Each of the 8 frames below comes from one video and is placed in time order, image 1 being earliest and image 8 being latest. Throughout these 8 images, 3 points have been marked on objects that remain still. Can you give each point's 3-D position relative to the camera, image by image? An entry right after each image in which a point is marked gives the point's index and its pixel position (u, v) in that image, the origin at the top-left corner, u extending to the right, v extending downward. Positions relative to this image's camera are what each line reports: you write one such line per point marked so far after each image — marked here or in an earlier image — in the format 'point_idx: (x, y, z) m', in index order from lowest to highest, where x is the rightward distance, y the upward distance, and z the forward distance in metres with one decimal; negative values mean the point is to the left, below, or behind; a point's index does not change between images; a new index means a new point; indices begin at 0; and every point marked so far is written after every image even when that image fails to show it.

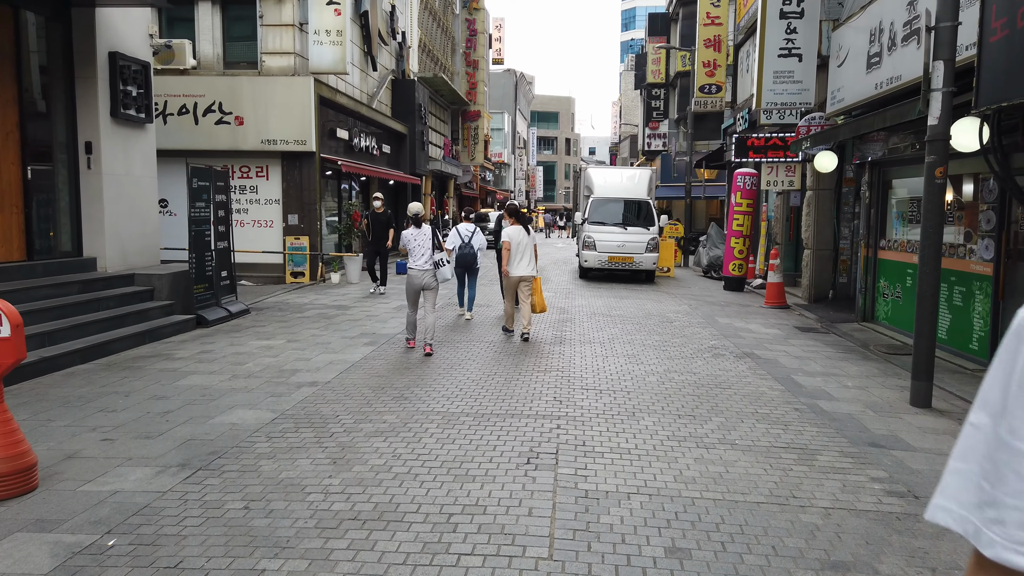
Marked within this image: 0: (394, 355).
0: (-1.3, -0.8, +8.7) m
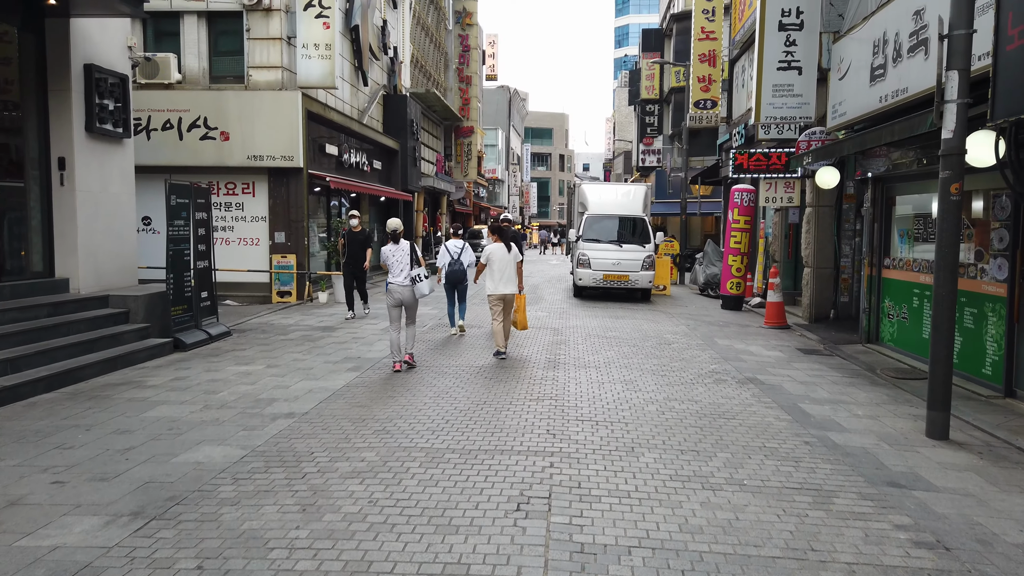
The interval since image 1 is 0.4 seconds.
0: (-1.4, -1.0, +8.3) m
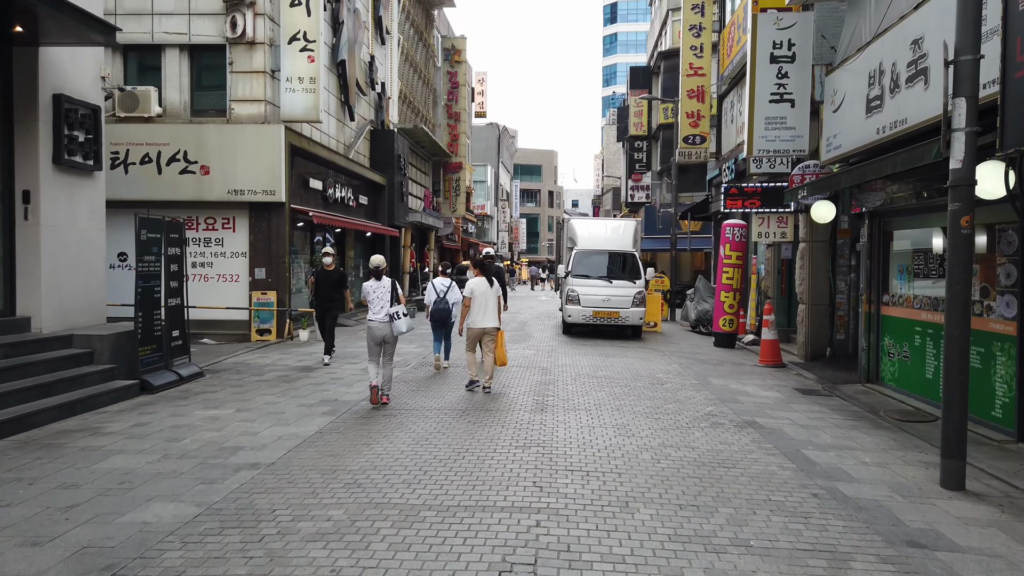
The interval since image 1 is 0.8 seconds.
0: (-1.6, -1.4, +7.7) m
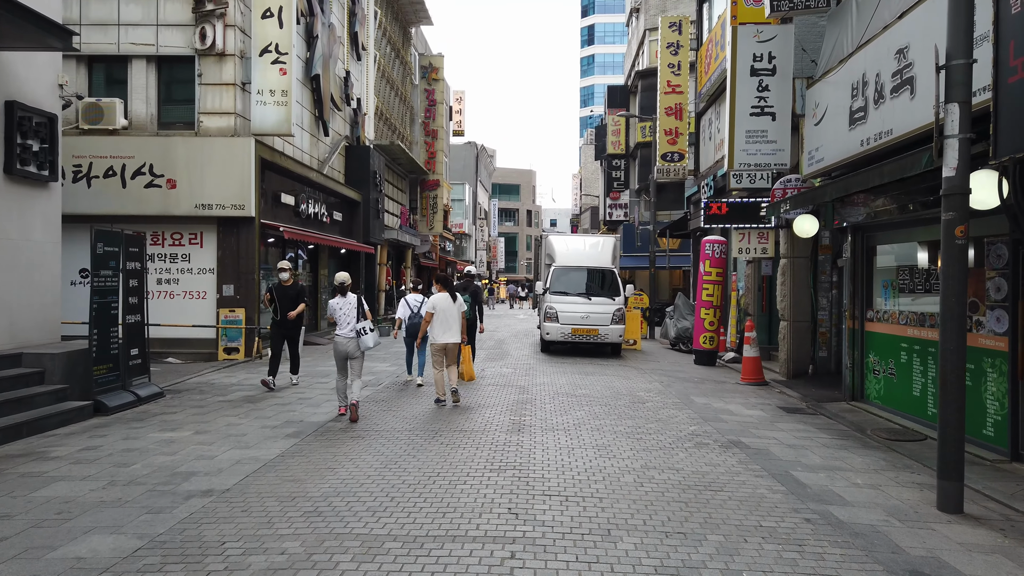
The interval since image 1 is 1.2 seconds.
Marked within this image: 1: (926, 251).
0: (-1.8, -1.5, +7.3) m
1: (+4.9, +0.4, +9.1) m
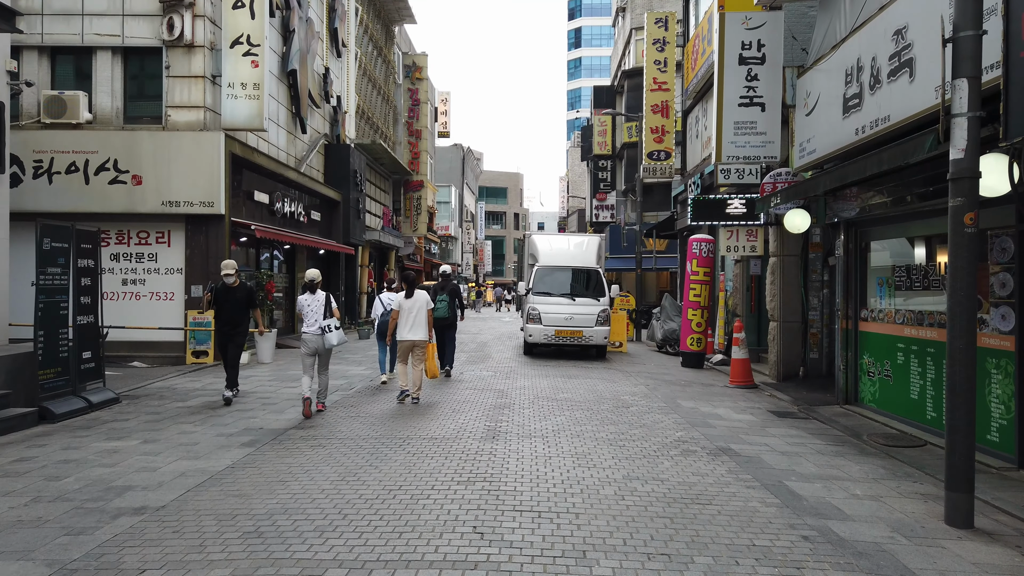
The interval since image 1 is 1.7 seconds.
0: (-2.1, -1.5, +6.7) m
1: (+4.6, +0.5, +8.7) m
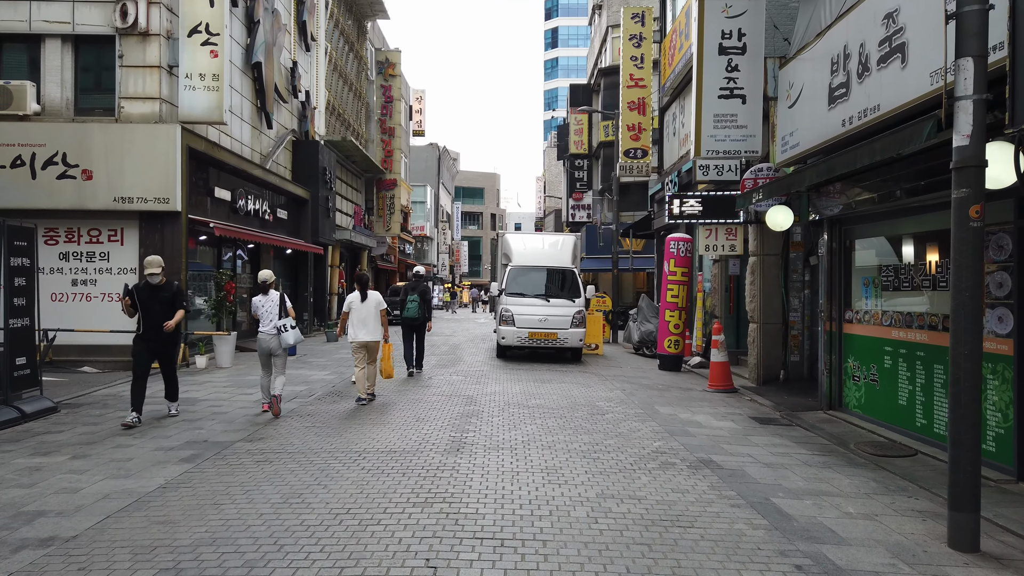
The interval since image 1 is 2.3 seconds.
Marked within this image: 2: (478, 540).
0: (-2.4, -1.5, +6.1) m
1: (+4.3, +0.5, +8.2) m
2: (-0.2, -1.5, +4.6) m
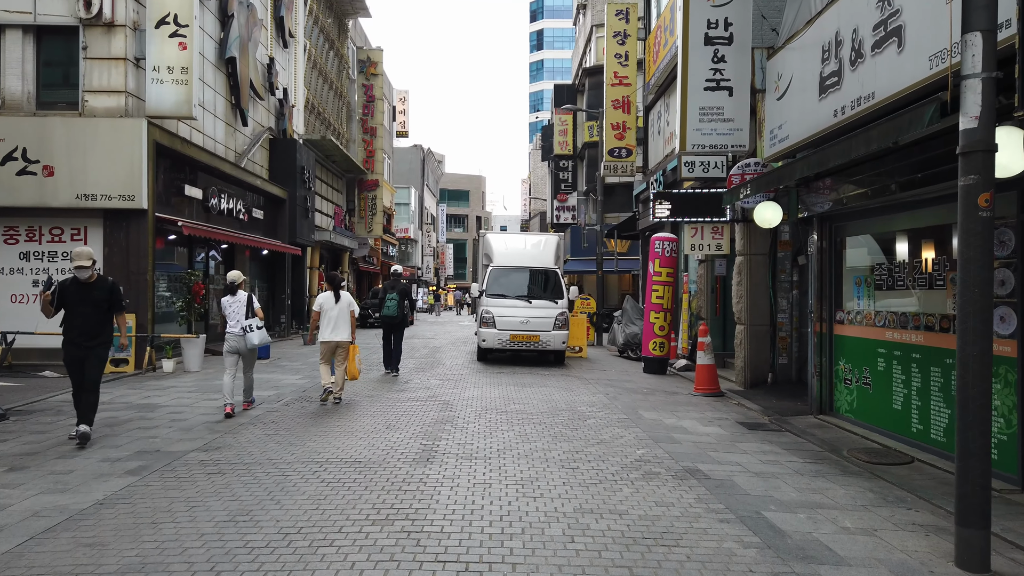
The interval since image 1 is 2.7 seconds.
0: (-2.6, -1.5, +5.6) m
1: (+4.0, +0.5, +7.9) m
2: (-0.4, -1.5, +4.1) m
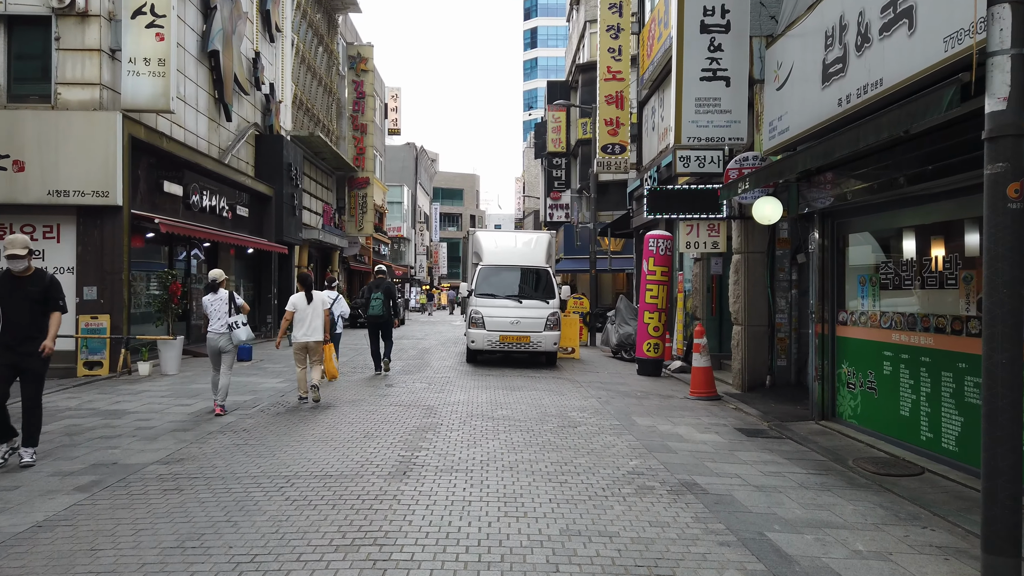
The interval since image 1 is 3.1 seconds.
0: (-2.7, -1.5, +5.1) m
1: (+3.9, +0.5, +7.4) m
2: (-0.5, -1.5, +3.7) m
